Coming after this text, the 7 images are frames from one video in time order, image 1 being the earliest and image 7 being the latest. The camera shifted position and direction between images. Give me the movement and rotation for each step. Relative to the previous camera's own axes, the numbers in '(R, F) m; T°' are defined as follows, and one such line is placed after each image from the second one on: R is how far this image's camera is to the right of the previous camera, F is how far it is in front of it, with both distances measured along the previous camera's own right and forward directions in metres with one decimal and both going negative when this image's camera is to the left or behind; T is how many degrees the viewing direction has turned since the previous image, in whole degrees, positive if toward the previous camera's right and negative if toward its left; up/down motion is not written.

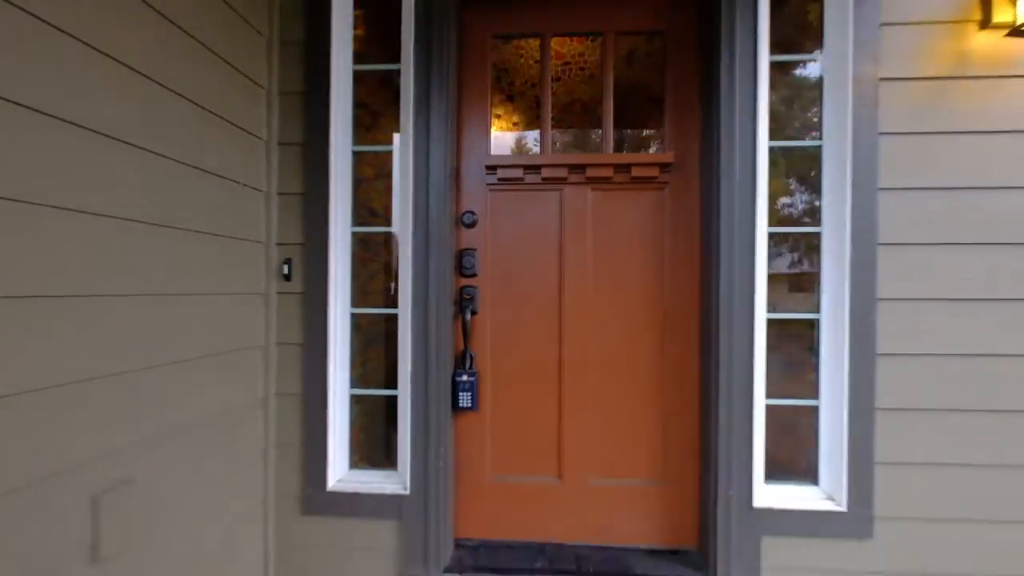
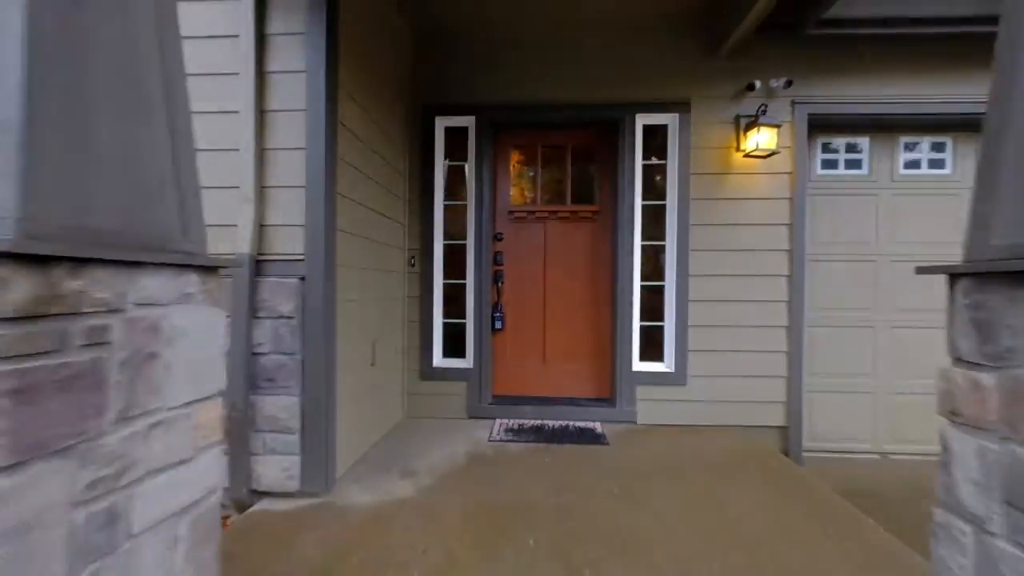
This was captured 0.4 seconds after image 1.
(-0.1, -2.1) m; 0°
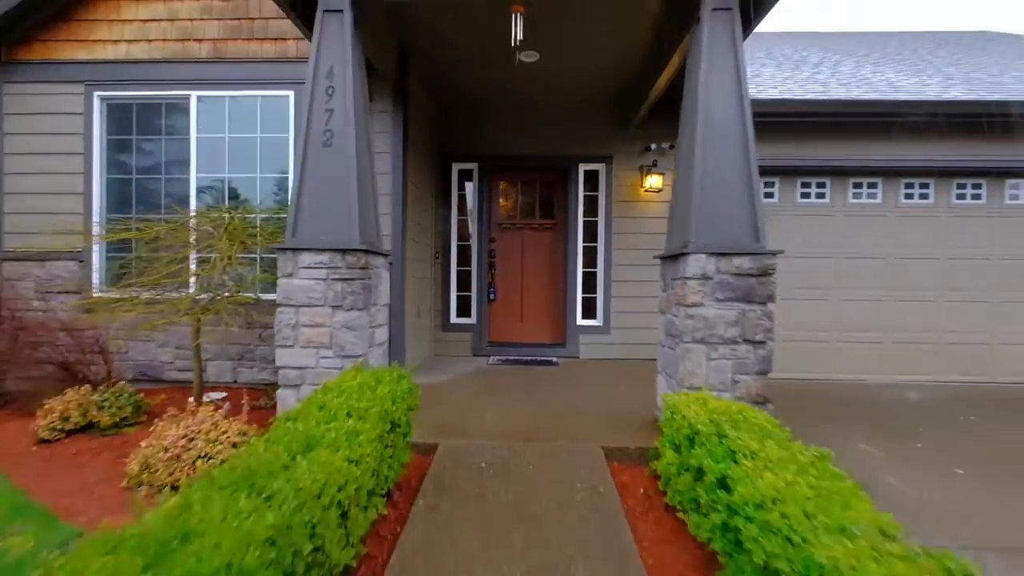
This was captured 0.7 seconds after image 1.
(0.0, -2.3) m; +1°
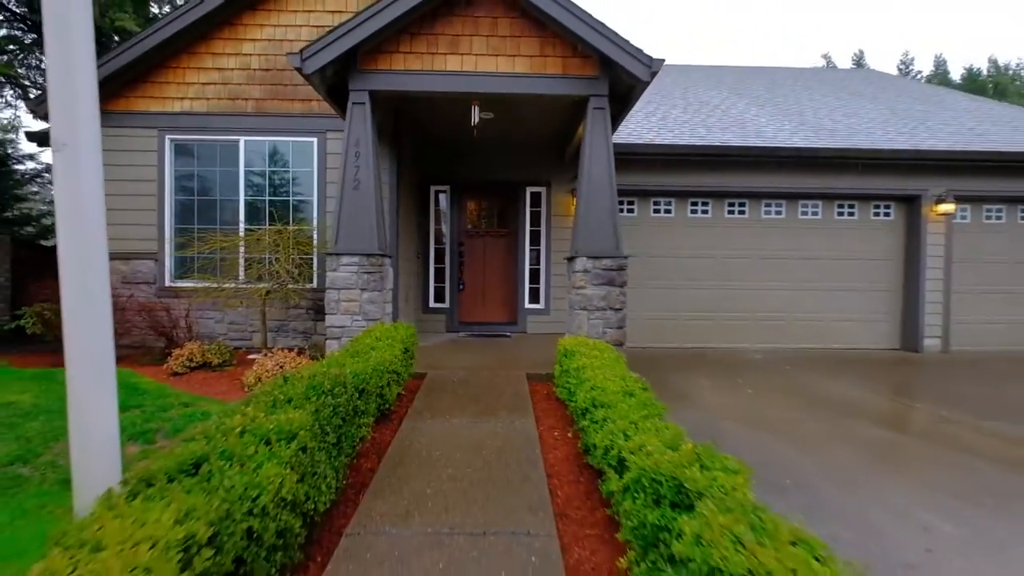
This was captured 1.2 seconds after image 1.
(+0.1, -2.1) m; +3°
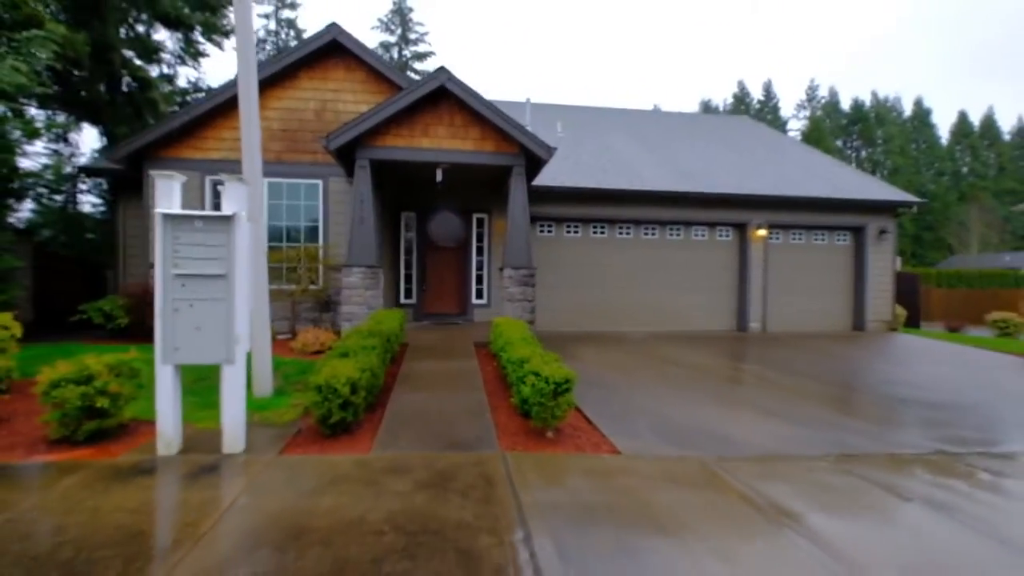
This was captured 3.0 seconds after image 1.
(-0.1, -3.1) m; +6°
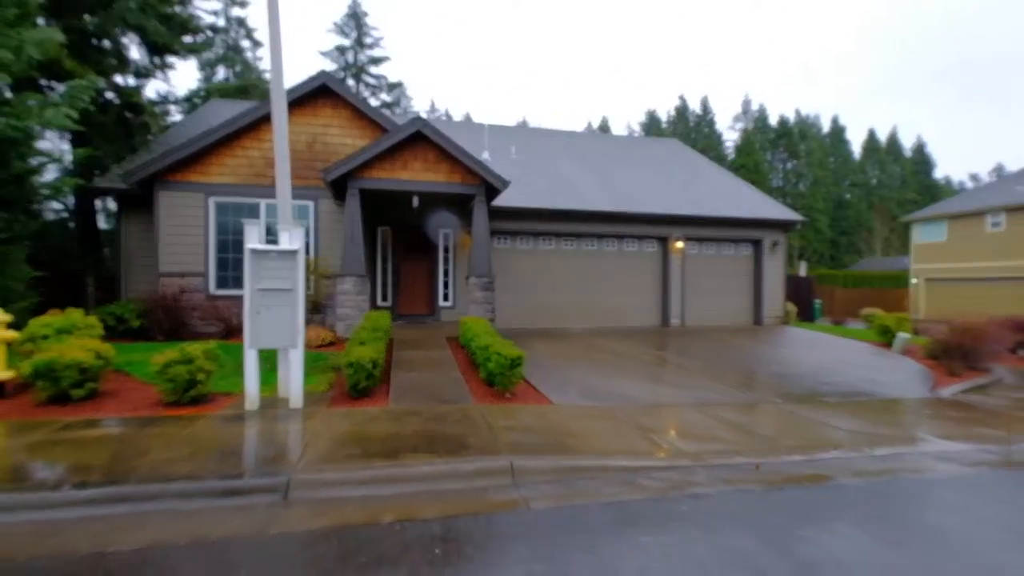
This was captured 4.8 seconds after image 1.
(-0.2, -2.1) m; +5°
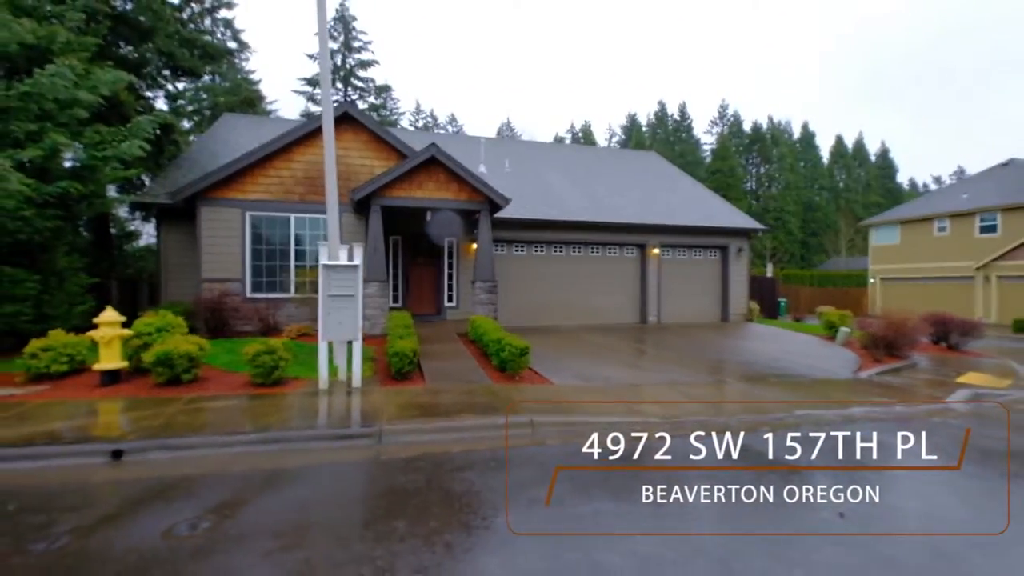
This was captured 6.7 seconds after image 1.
(-0.5, -1.7) m; +2°
